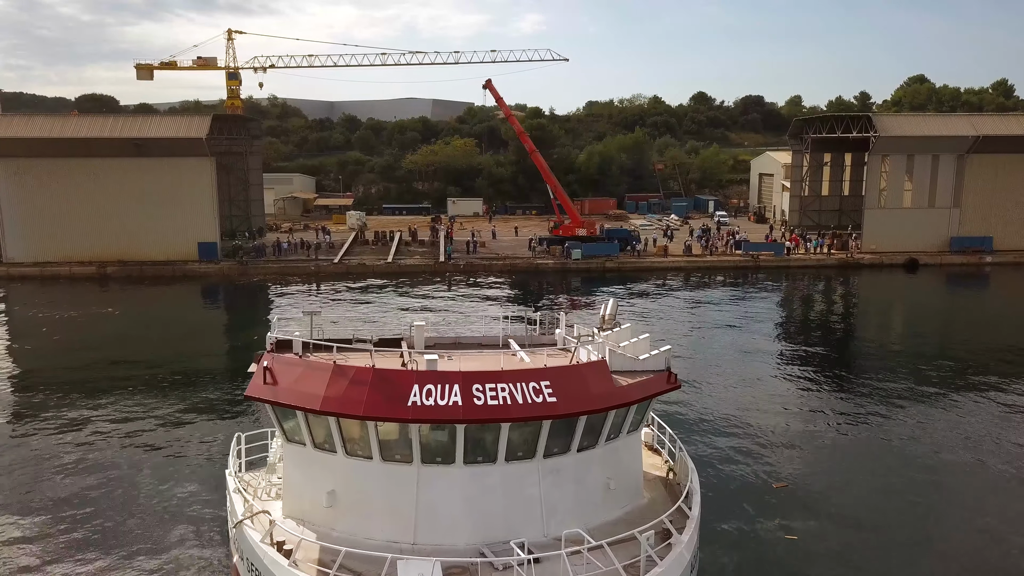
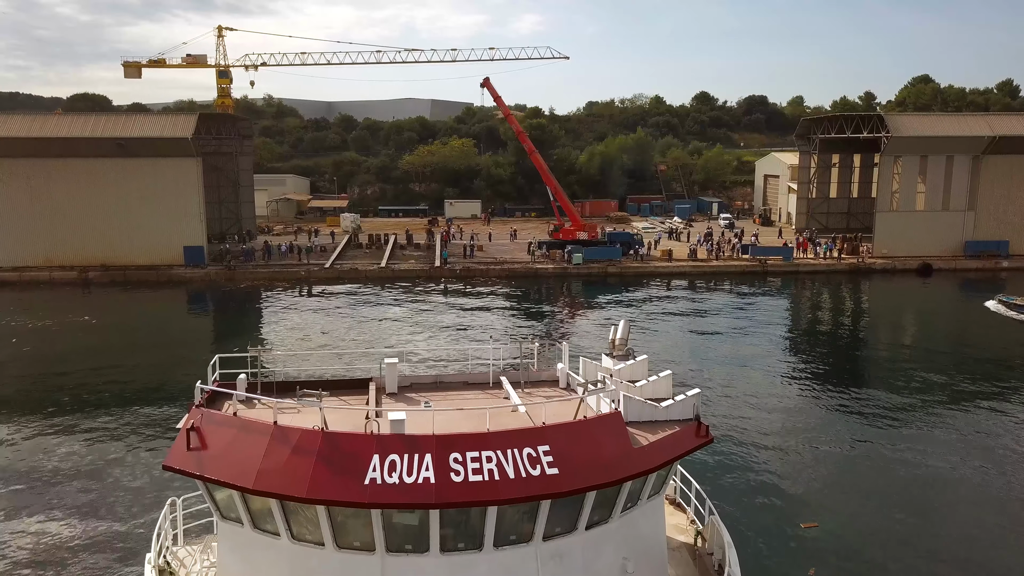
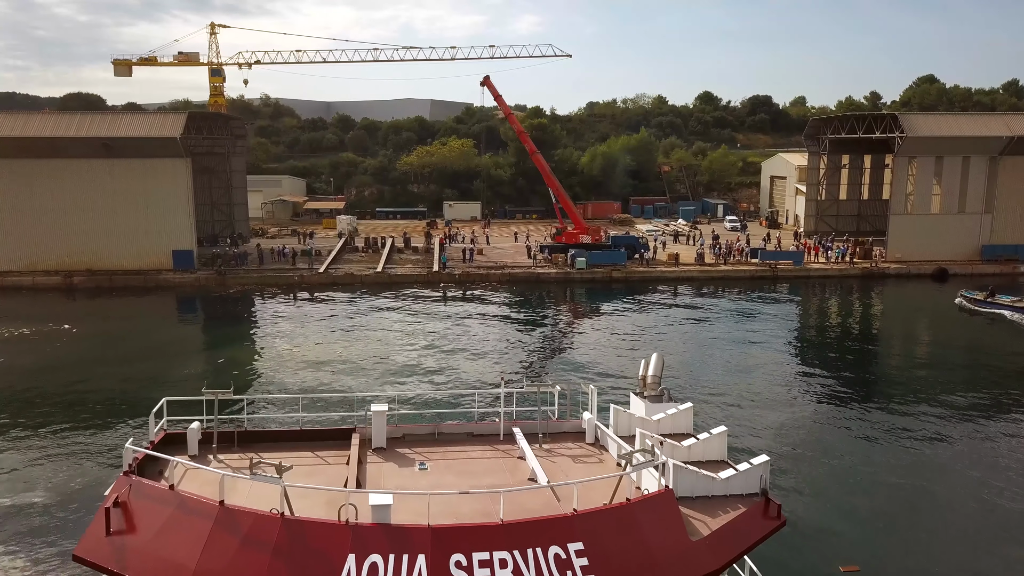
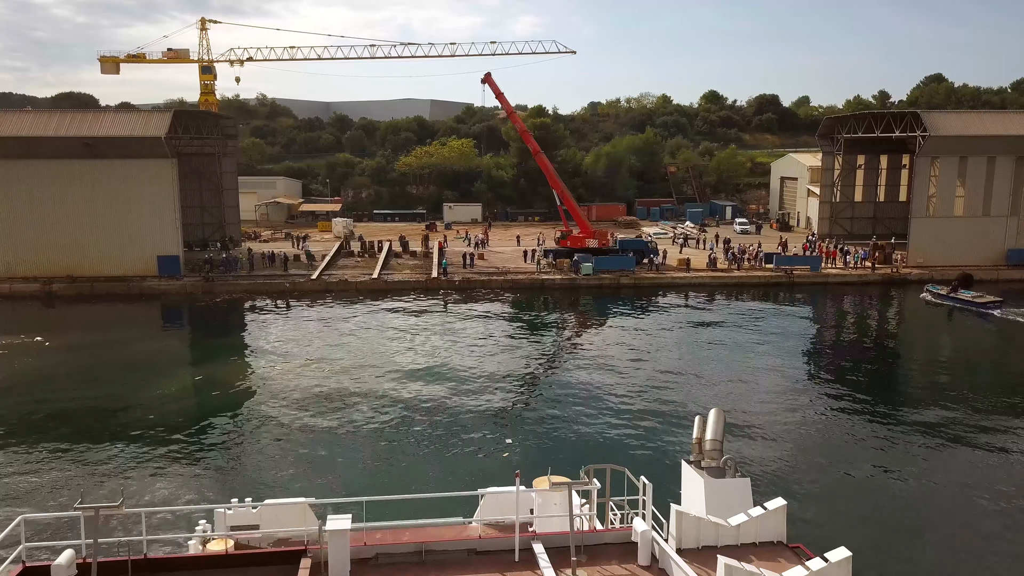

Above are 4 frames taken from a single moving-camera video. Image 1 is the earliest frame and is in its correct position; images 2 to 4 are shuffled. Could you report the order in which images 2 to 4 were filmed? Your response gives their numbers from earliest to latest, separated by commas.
2, 3, 4
